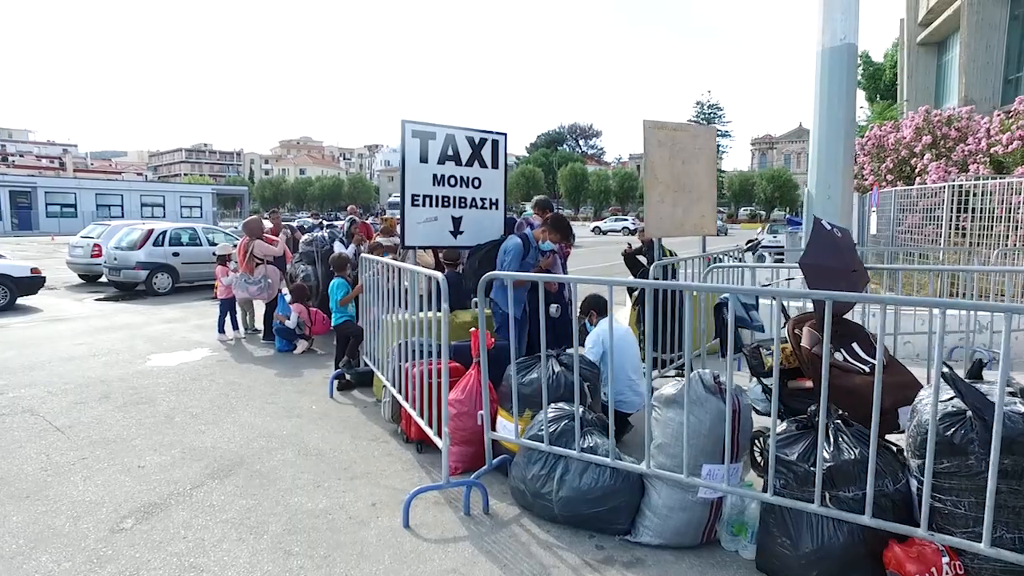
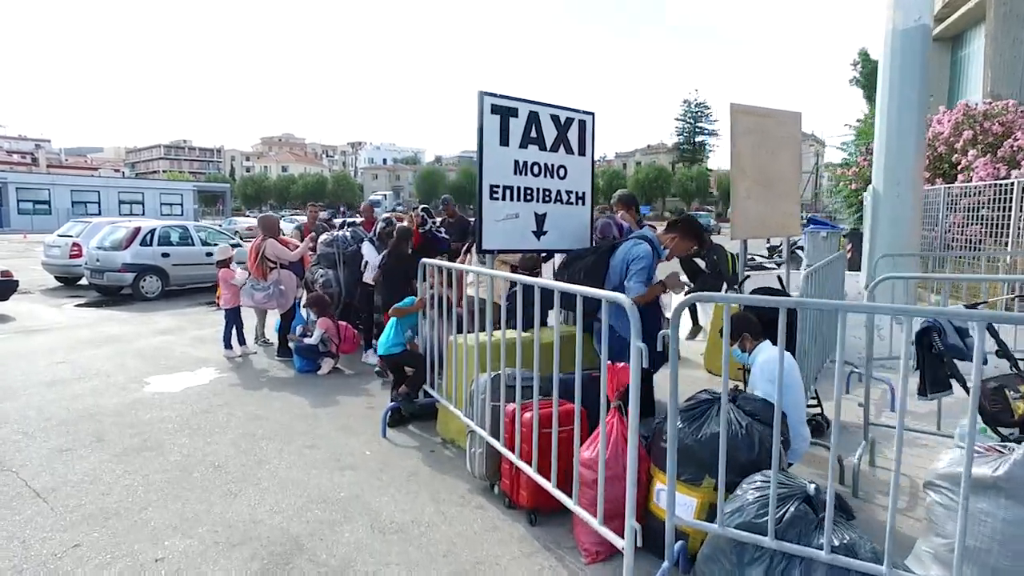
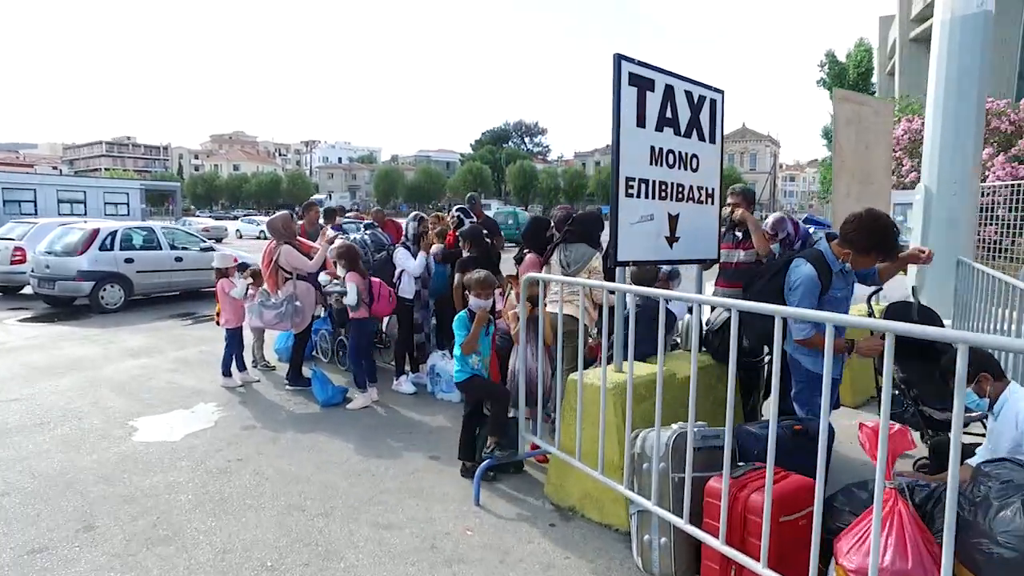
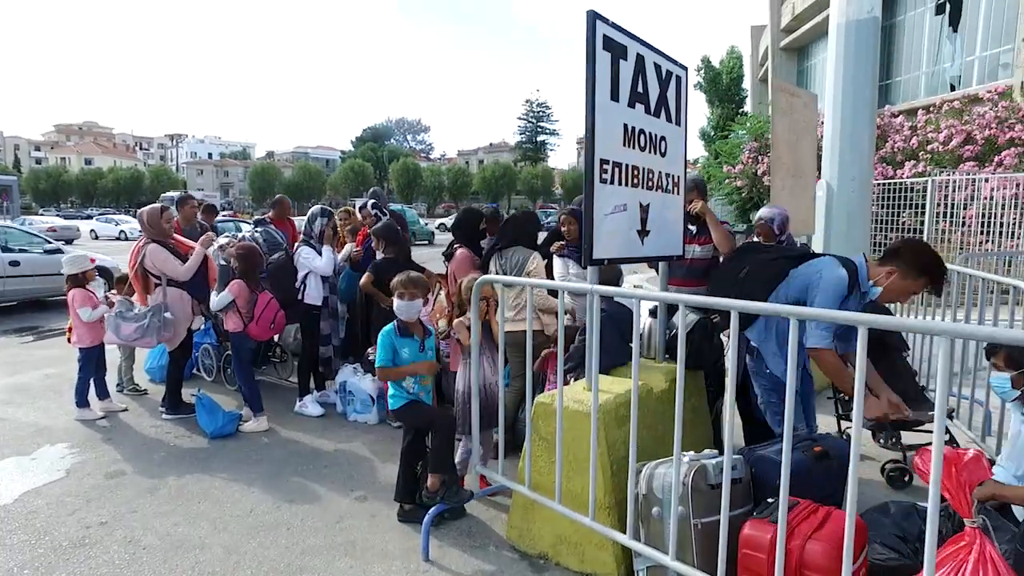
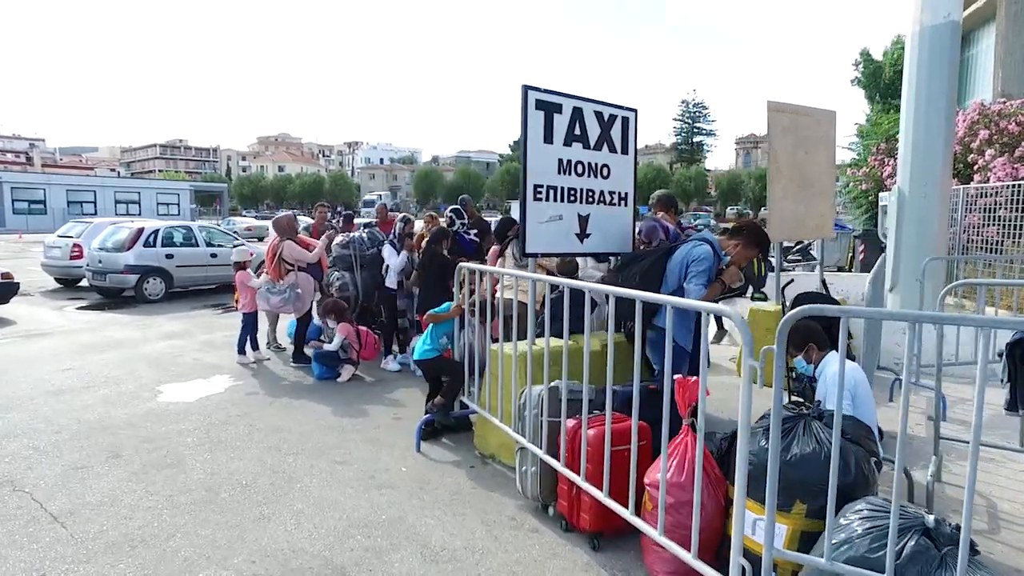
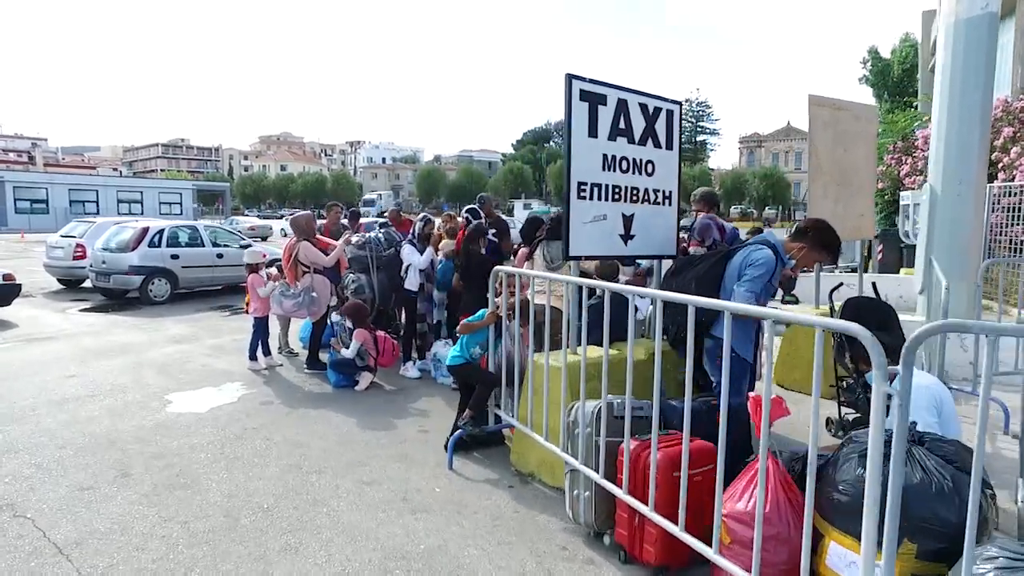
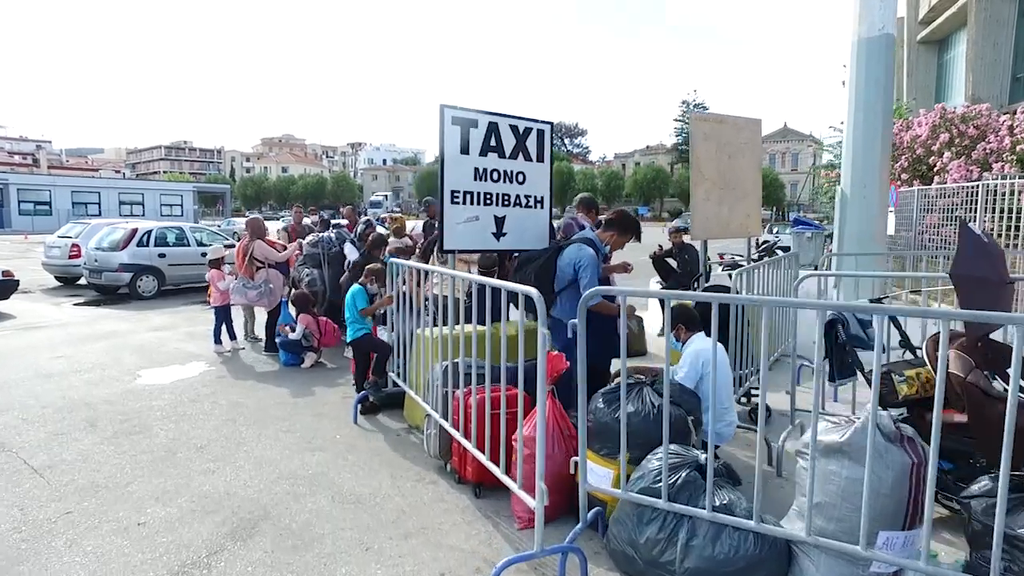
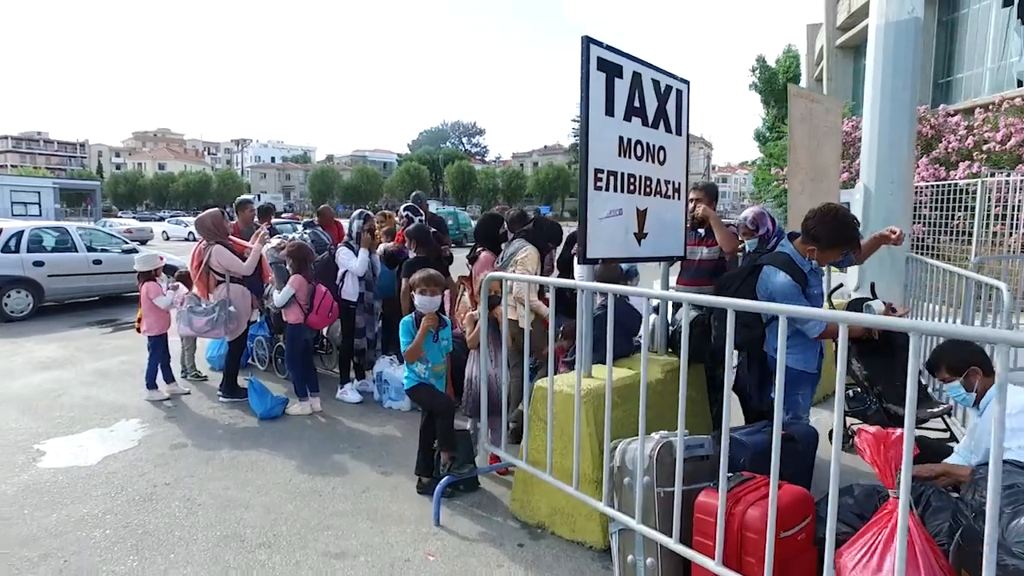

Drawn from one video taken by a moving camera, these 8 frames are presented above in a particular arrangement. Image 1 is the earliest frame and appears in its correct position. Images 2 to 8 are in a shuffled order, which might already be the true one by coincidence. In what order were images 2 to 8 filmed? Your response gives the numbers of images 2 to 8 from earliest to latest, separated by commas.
7, 2, 5, 6, 3, 8, 4
